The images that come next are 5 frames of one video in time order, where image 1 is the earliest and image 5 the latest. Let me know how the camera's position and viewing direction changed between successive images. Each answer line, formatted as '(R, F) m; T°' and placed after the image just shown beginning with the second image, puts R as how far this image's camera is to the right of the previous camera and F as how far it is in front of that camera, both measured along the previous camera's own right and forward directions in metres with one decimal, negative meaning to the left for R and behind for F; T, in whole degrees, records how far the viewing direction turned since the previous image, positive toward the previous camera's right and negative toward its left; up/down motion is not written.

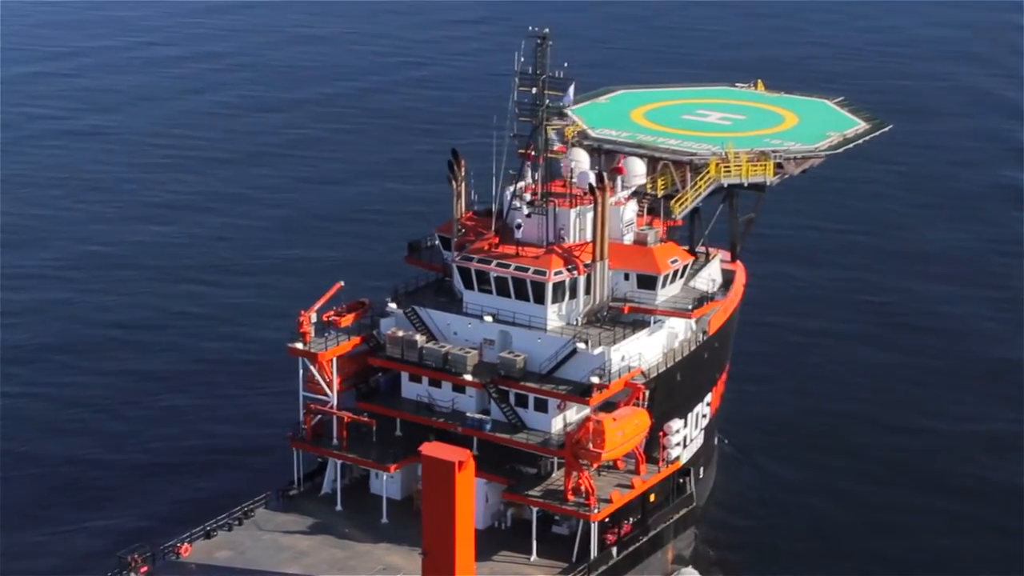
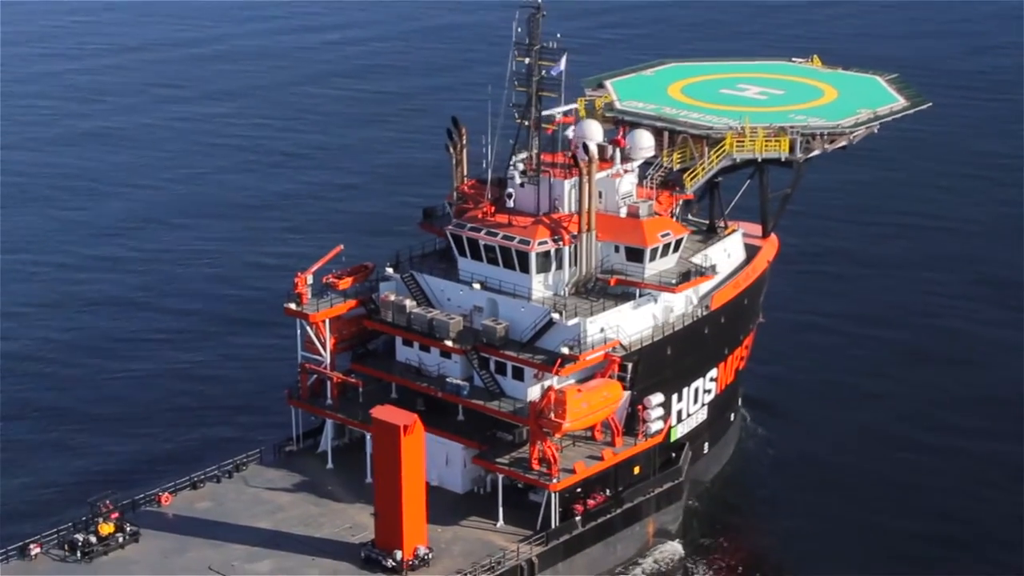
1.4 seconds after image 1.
(+11.9, +0.4) m; -9°
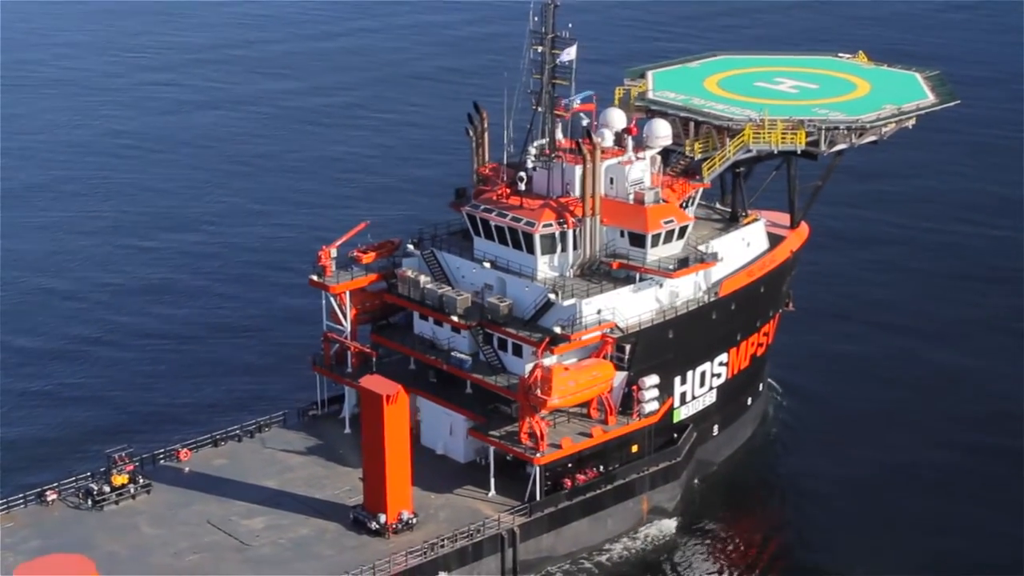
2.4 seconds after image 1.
(+8.6, -2.2) m; -7°
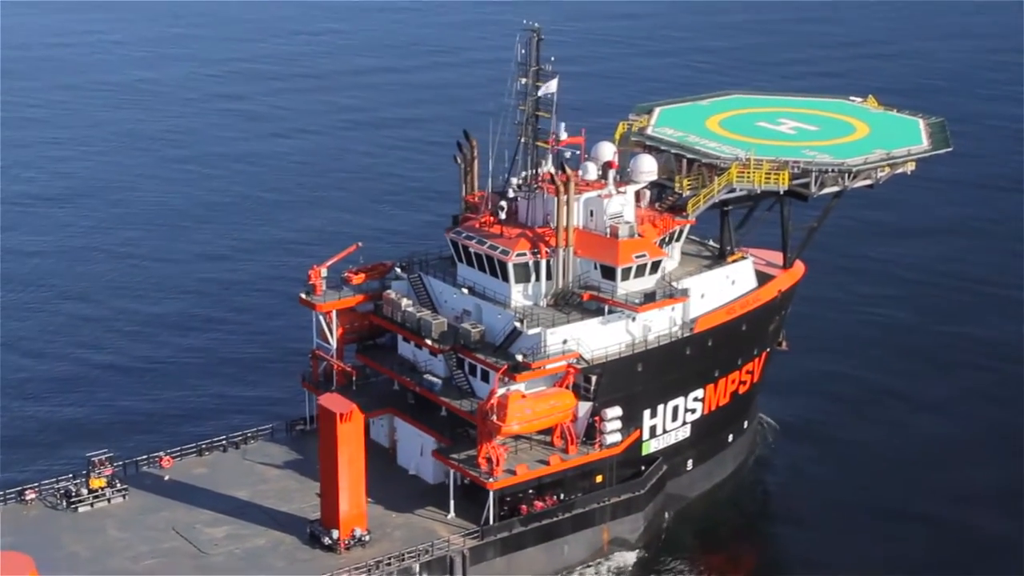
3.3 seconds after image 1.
(+7.7, -1.0) m; -5°
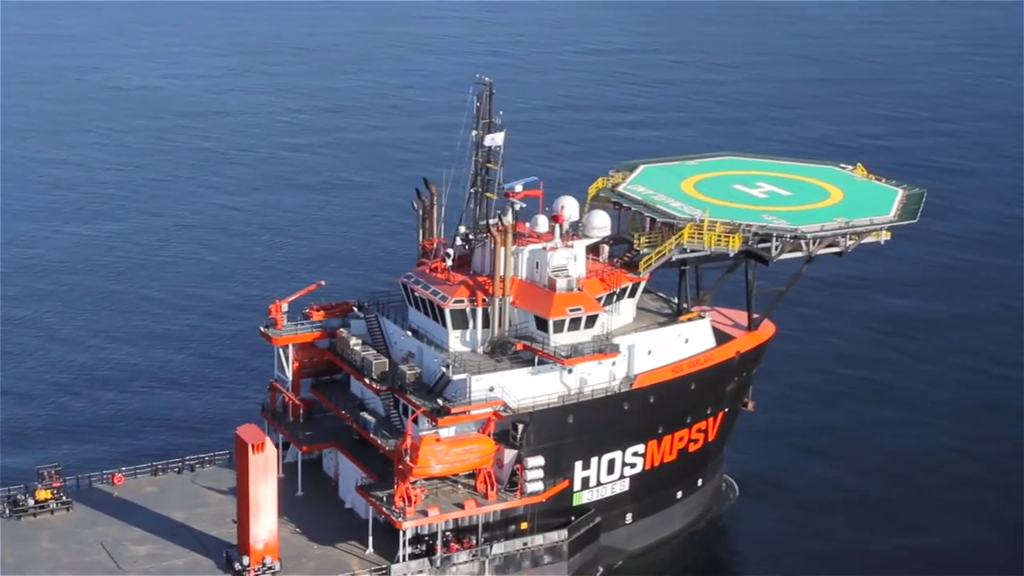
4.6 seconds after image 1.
(+11.2, -0.2) m; -7°
